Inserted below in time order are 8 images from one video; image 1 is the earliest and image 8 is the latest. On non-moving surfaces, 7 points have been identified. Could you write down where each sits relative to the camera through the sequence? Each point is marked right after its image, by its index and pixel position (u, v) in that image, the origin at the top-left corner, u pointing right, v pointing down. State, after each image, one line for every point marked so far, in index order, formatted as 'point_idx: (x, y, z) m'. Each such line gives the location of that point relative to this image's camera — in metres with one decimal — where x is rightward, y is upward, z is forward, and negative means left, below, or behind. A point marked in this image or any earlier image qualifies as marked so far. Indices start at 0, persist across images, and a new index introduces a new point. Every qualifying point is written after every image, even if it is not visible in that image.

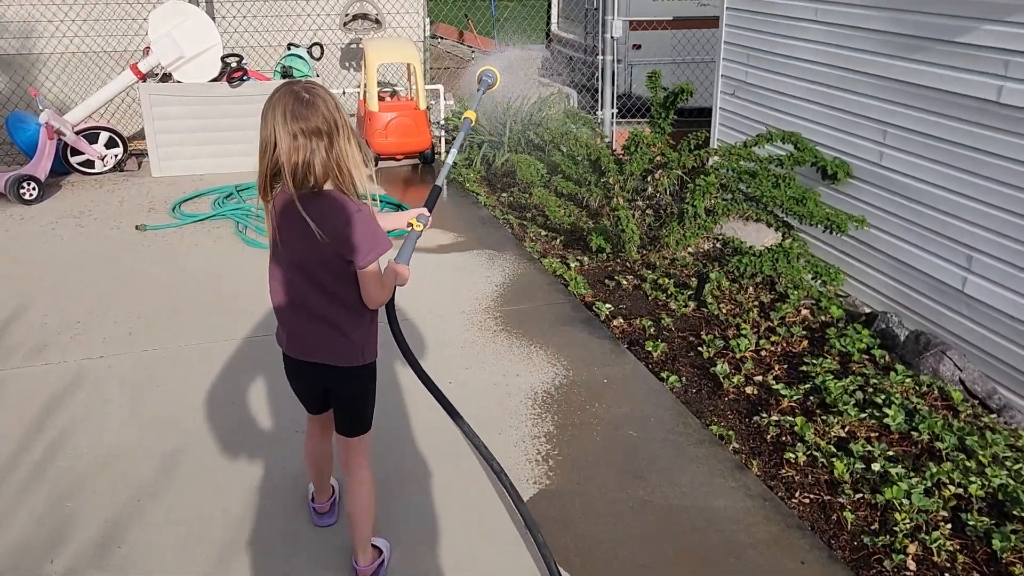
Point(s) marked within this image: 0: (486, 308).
0: (-0.1, -0.1, +3.9) m
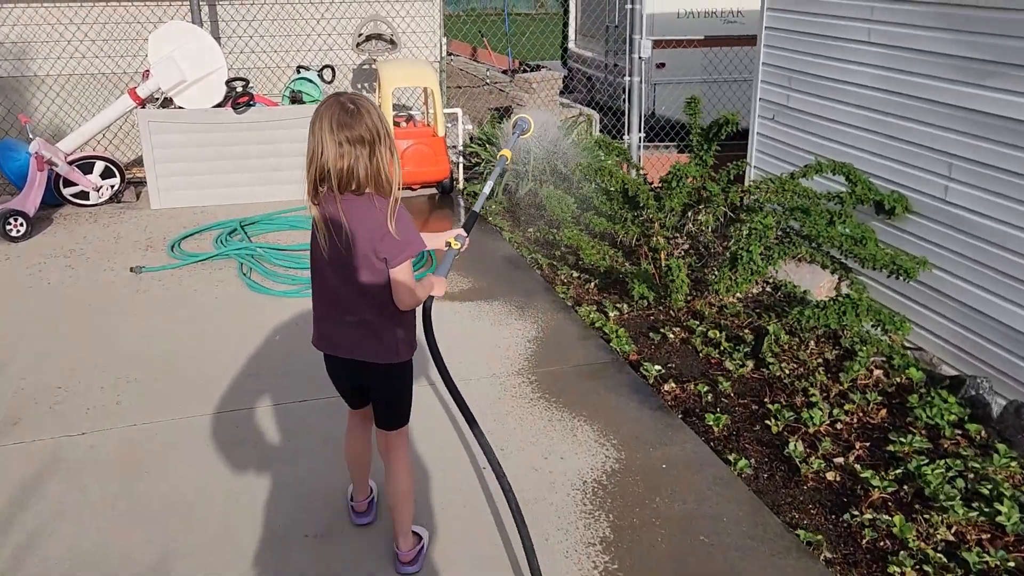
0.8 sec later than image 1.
0: (0.0, -0.3, +3.5) m
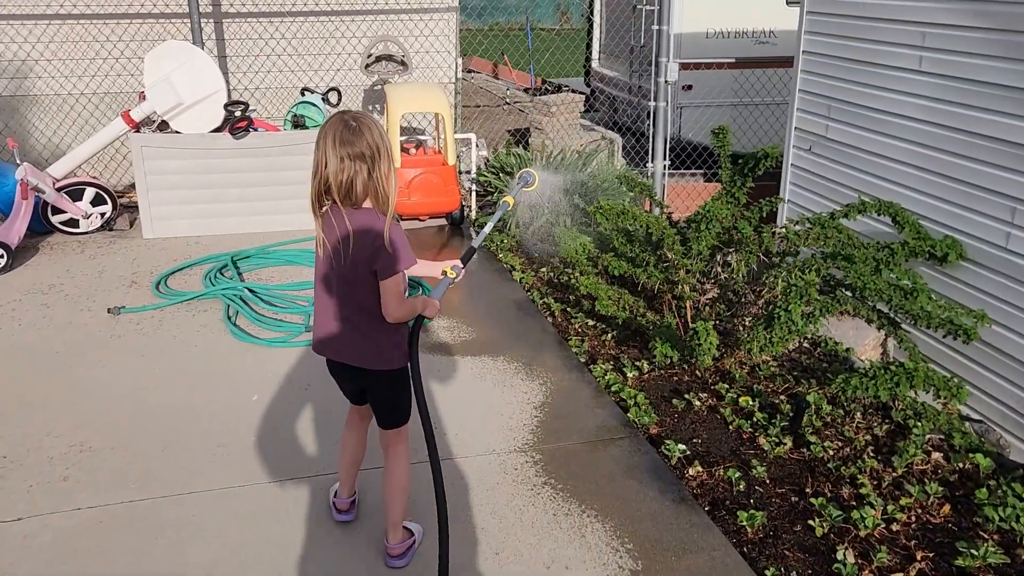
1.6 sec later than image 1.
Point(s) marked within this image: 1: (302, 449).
0: (0.0, -0.6, +3.1) m
1: (-0.8, -0.6, +3.2) m
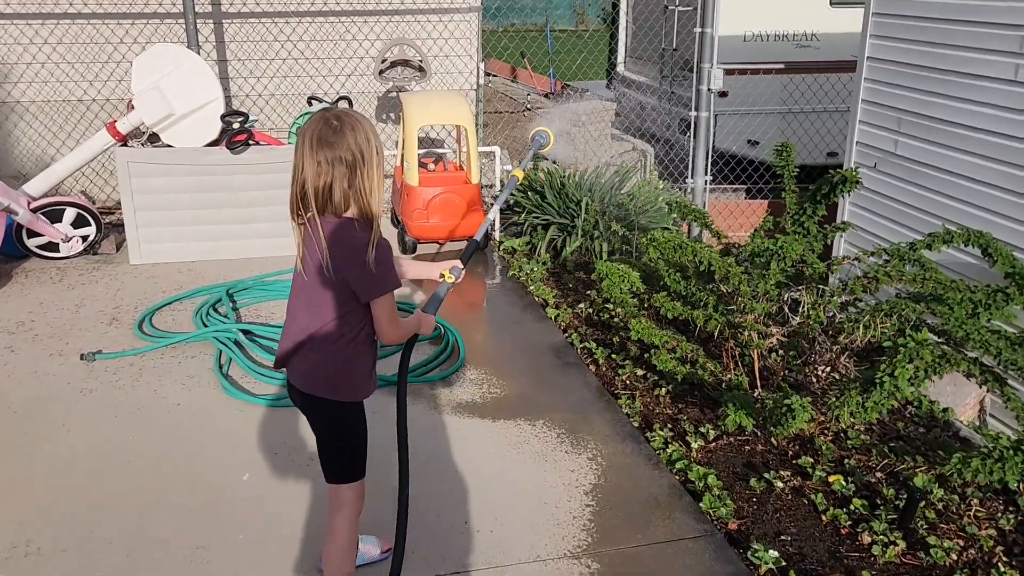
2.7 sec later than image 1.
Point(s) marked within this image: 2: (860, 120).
0: (+0.2, -0.8, +2.5) m
1: (-0.7, -0.8, +2.6) m
2: (+2.2, +1.0, +5.1) m
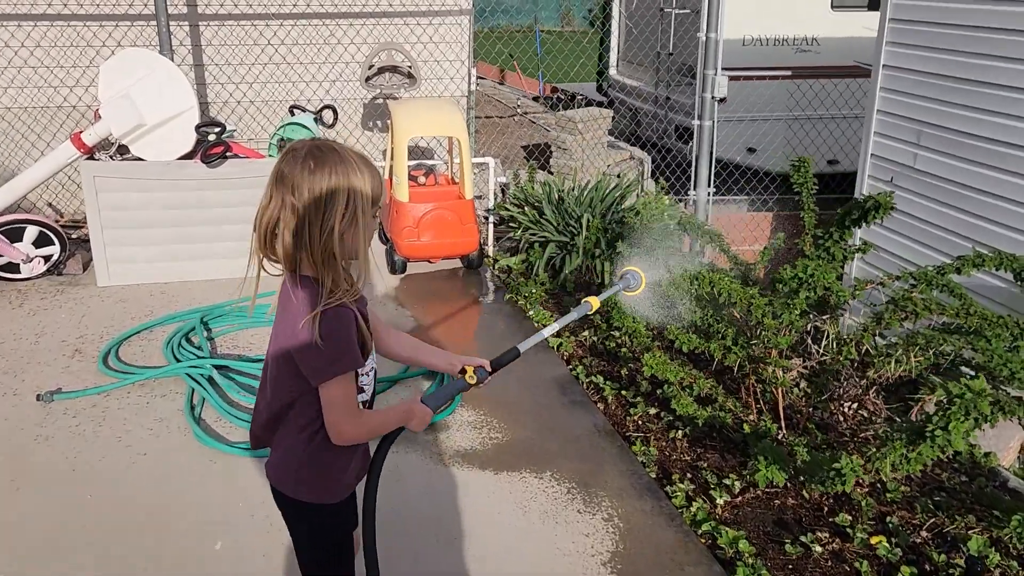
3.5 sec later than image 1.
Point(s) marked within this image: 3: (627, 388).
0: (+0.2, -0.9, +2.2) m
1: (-0.6, -0.9, +2.3) m
2: (+2.1, +0.9, +4.8) m
3: (+0.5, -0.4, +3.6) m
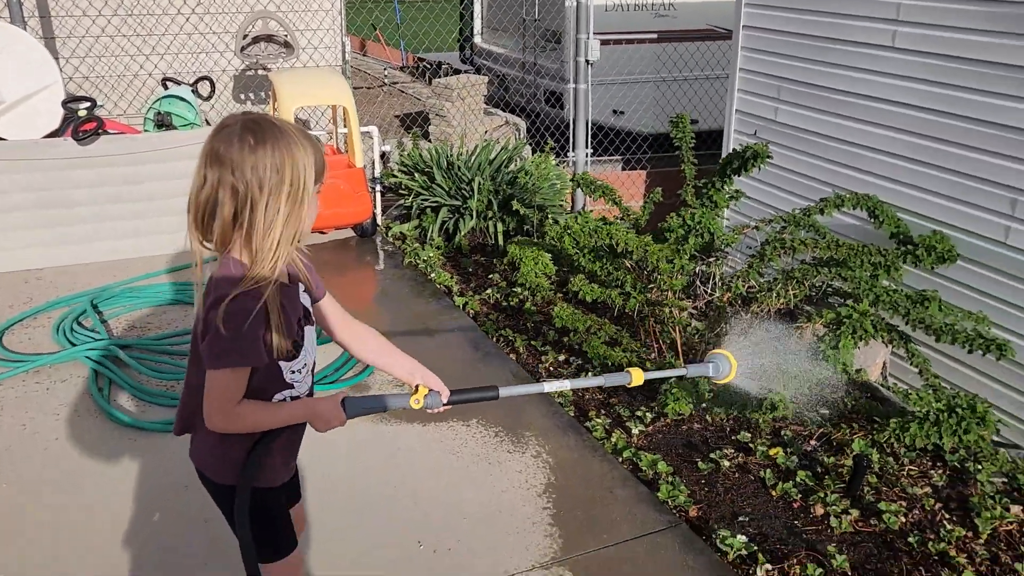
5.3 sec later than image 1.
0: (+0.1, -0.7, +2.3) m
1: (-0.8, -0.8, +2.3) m
2: (+1.4, +1.3, +5.2) m
3: (+0.1, -0.2, +3.7) m
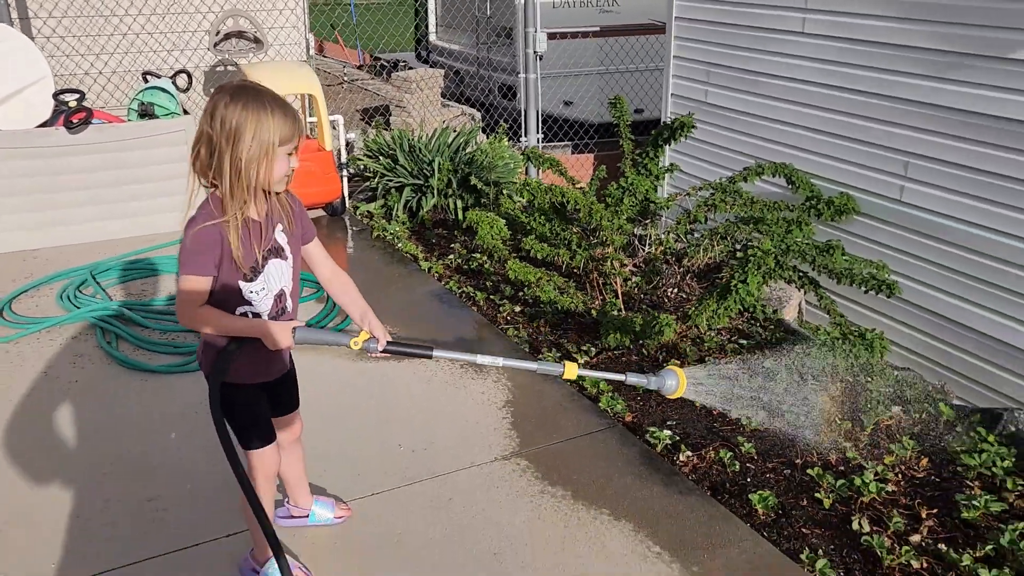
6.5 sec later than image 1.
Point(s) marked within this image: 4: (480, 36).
0: (0.0, -0.5, +2.8) m
1: (-0.9, -0.7, +2.7) m
2: (+1.1, +1.5, +5.7) m
3: (-0.1, 0.0, +4.2) m
4: (-0.3, +2.5, +8.2) m
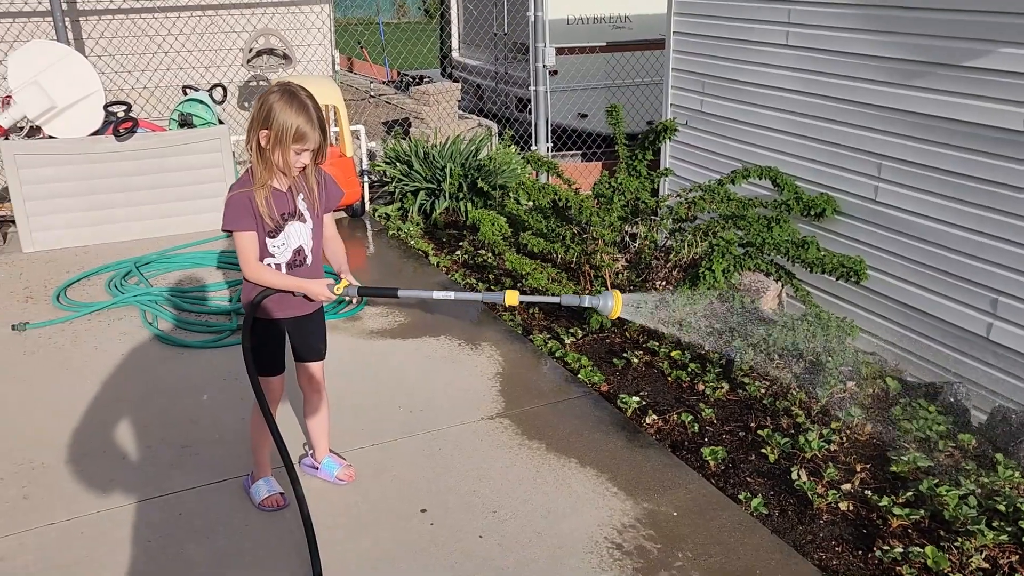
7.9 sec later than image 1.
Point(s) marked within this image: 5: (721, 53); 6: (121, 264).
0: (-0.1, -0.5, +3.2) m
1: (-0.9, -0.6, +3.2) m
2: (+1.2, +1.5, +6.1) m
3: (-0.1, 0.0, +4.6) m
4: (-0.1, +2.5, +8.7) m
5: (+1.4, +1.6, +5.6) m
6: (-2.3, +0.1, +4.7) m
